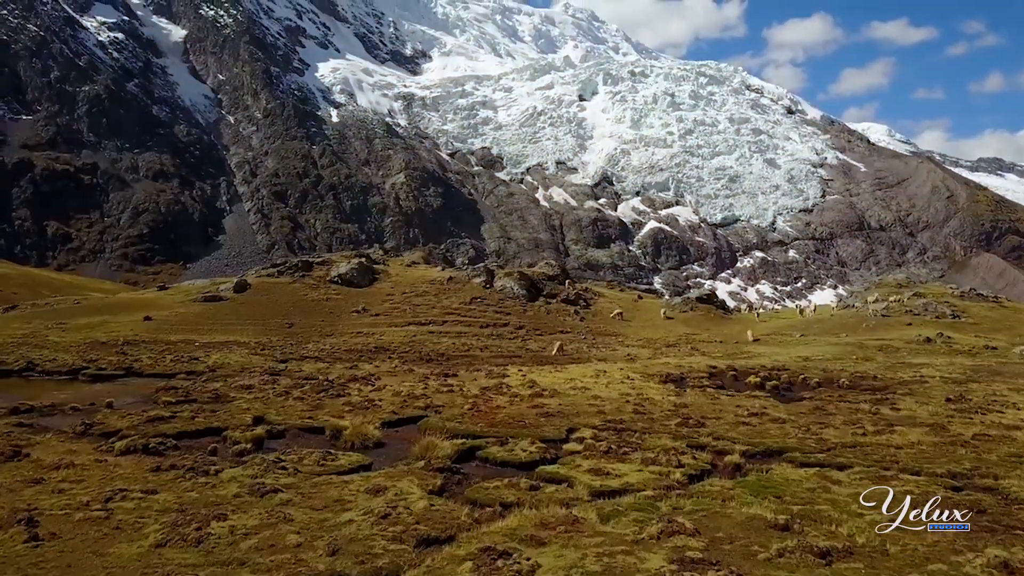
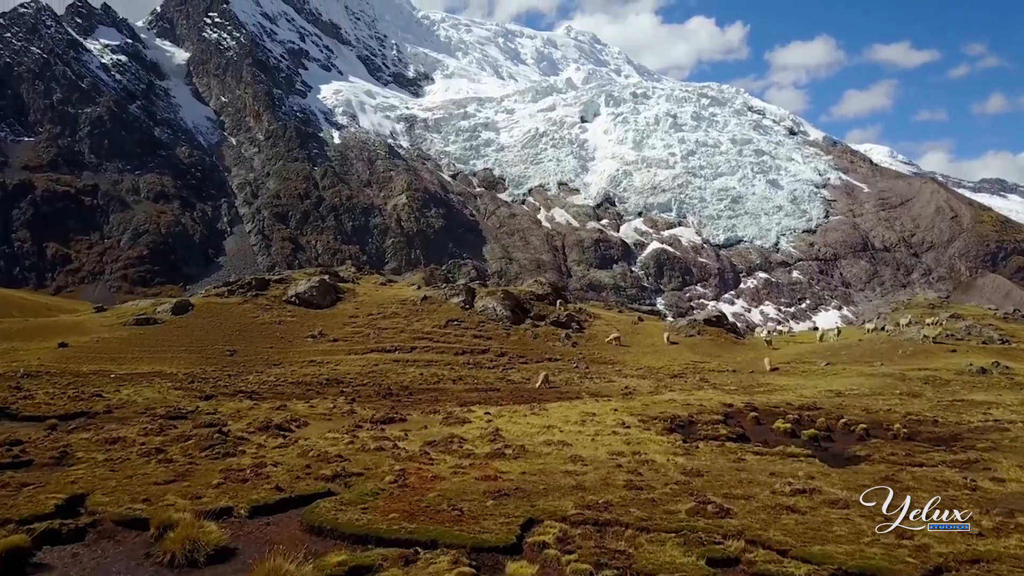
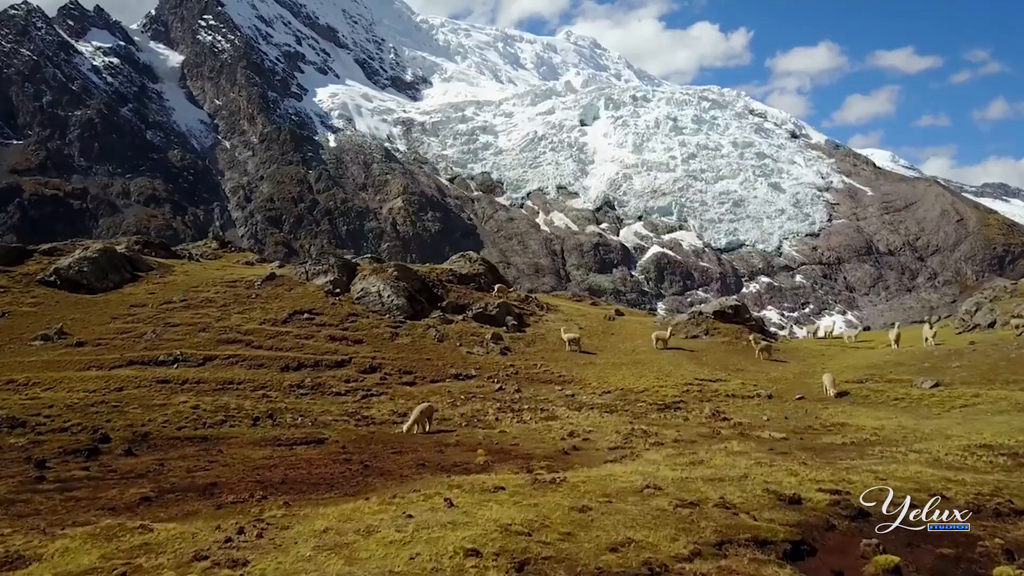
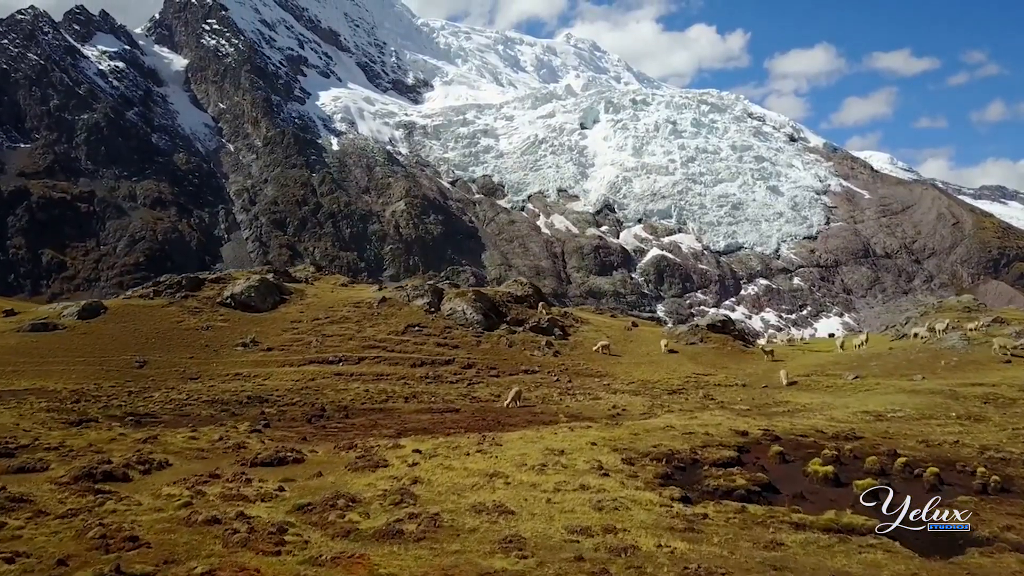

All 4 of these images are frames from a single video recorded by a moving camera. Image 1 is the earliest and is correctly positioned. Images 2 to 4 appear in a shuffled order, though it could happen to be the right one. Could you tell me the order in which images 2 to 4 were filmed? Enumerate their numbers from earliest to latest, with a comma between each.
2, 4, 3
